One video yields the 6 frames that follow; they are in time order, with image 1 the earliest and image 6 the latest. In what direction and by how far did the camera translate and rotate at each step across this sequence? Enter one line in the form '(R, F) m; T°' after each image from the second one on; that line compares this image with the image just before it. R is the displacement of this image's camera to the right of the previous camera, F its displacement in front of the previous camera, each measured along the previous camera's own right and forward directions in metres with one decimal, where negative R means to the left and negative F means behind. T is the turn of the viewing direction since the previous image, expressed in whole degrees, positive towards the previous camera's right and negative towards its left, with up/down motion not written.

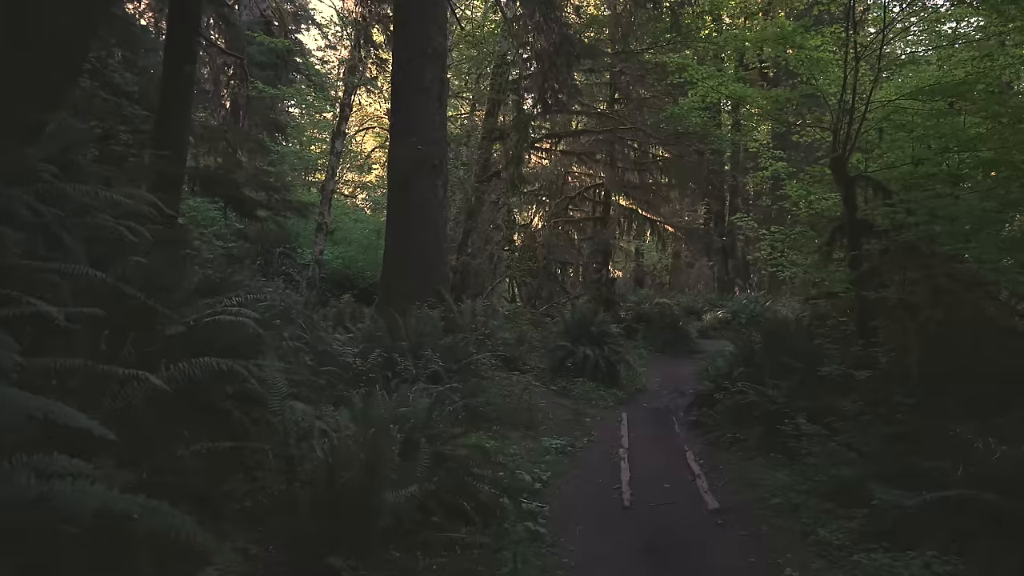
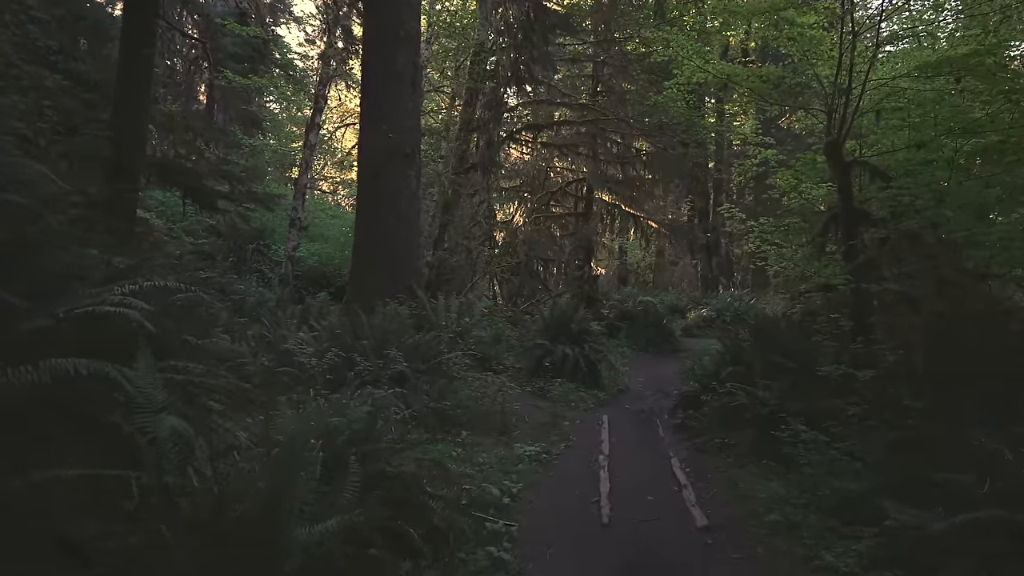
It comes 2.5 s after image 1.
(+0.2, +0.7) m; +1°
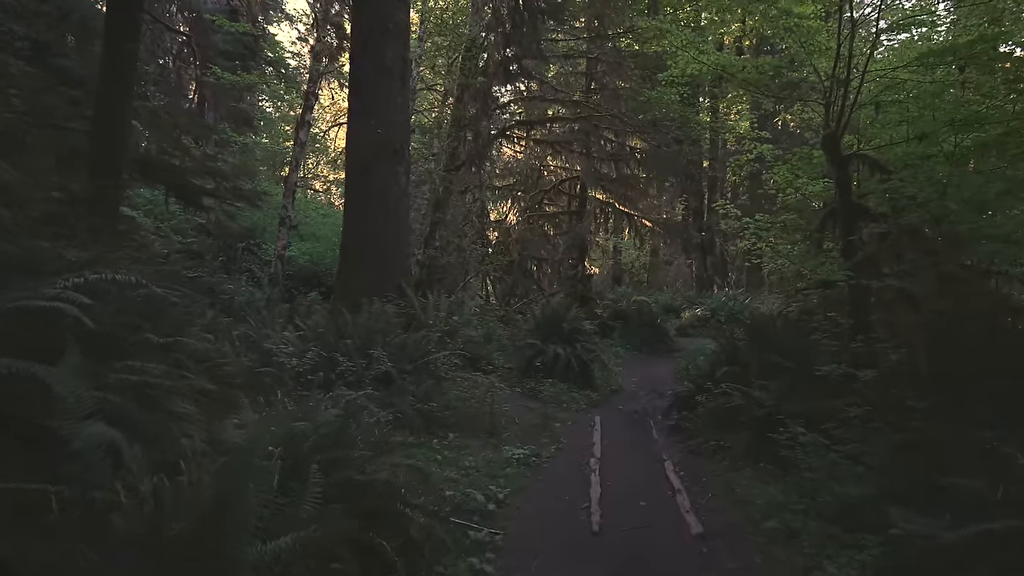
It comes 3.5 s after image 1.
(+0.1, +0.3) m; 0°
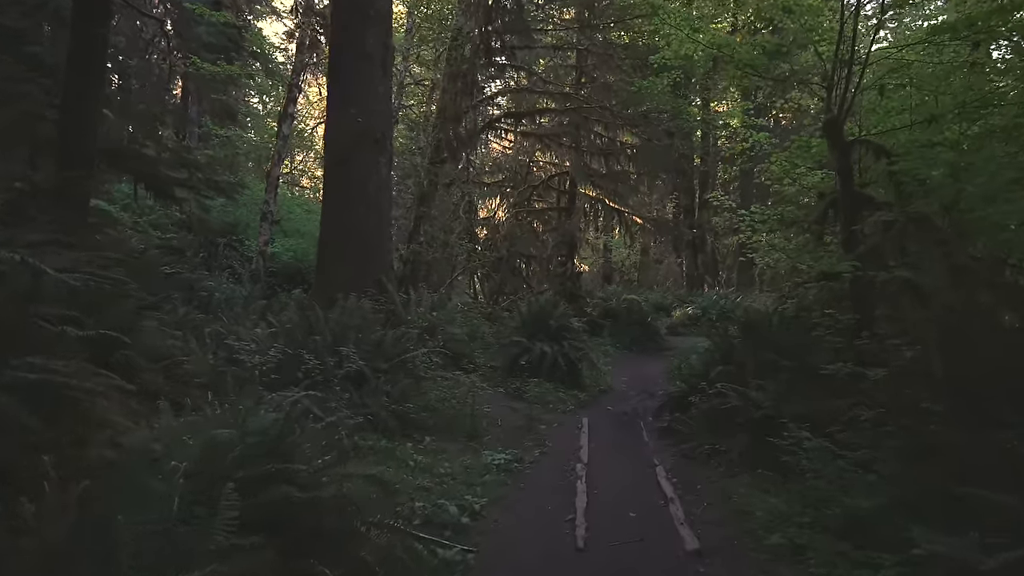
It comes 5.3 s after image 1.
(+0.1, +0.5) m; +1°
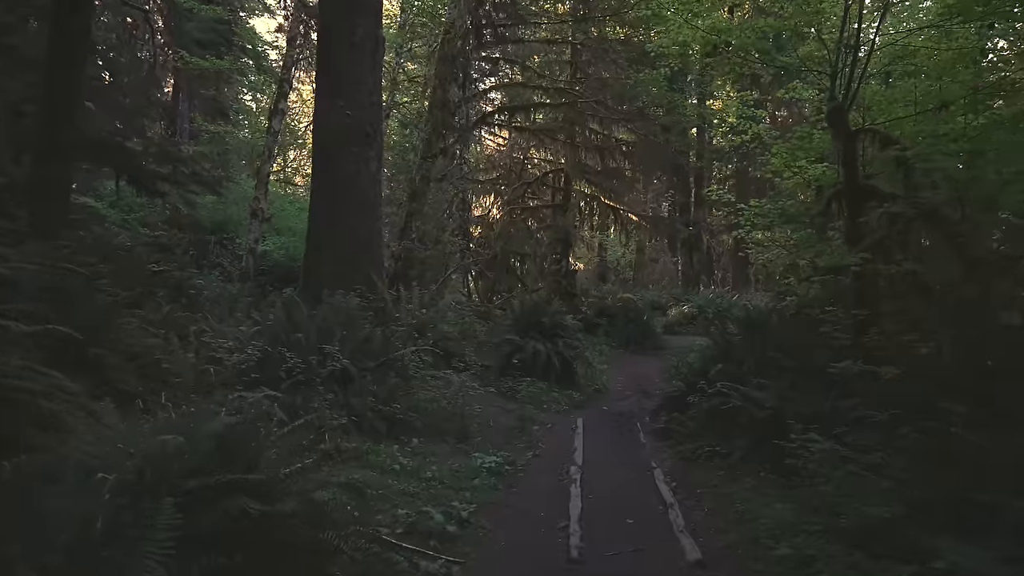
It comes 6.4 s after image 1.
(0.0, +0.3) m; 0°
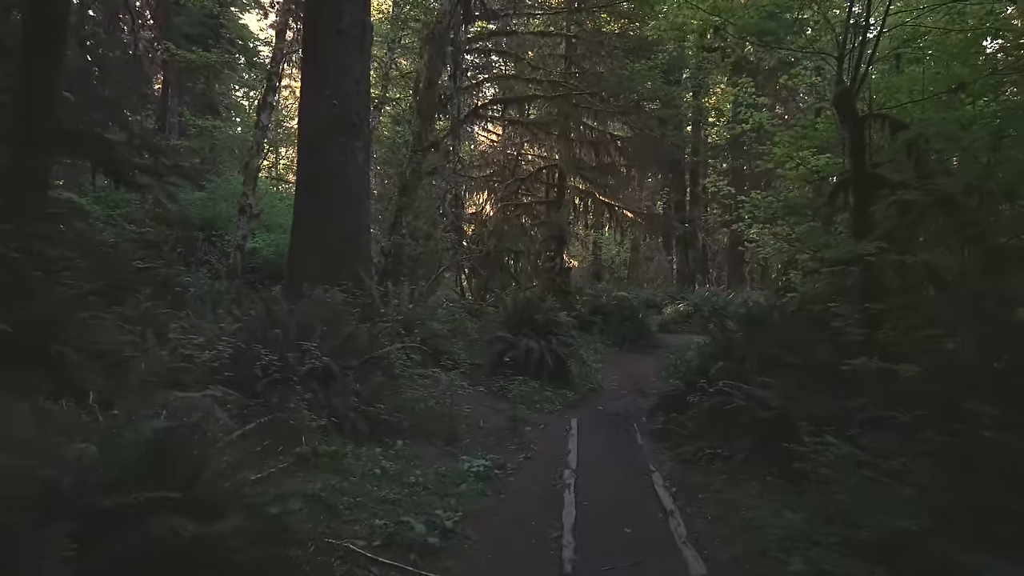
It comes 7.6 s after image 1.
(0.0, +0.4) m; 0°
